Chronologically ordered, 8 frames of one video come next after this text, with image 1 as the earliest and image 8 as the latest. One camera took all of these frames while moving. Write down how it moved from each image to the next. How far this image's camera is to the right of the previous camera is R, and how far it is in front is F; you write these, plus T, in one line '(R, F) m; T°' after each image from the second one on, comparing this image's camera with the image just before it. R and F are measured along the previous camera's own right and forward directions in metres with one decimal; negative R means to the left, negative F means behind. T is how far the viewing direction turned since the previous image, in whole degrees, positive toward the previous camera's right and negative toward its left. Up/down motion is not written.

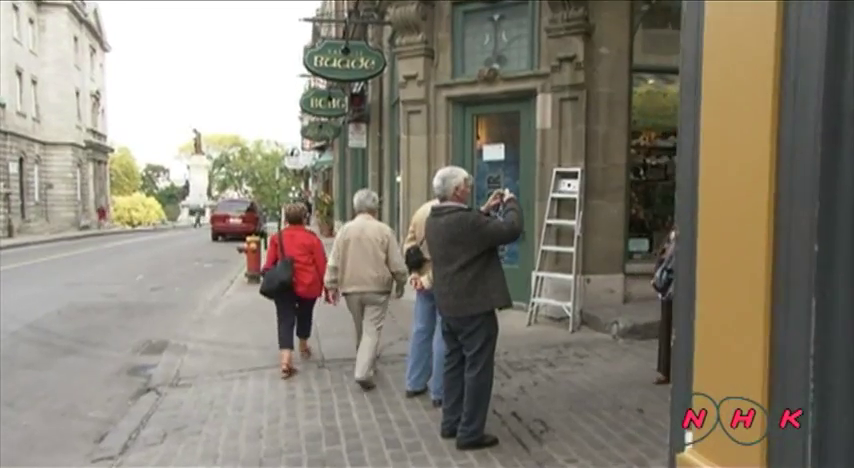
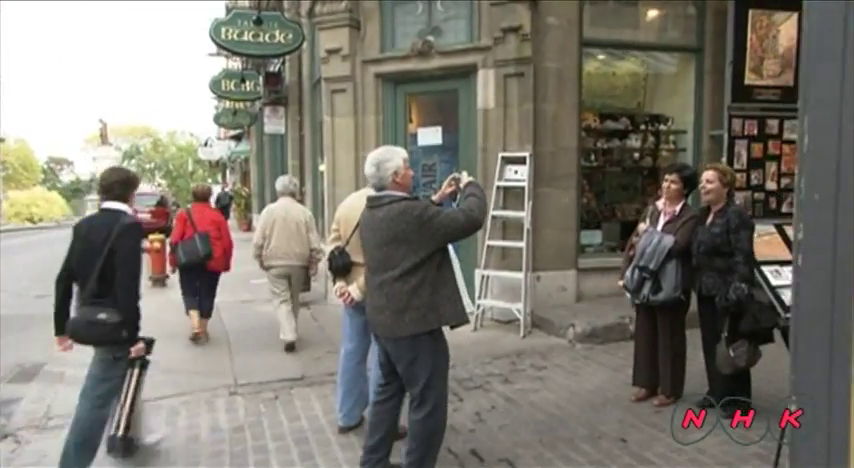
(-0.1, +1.1) m; +6°
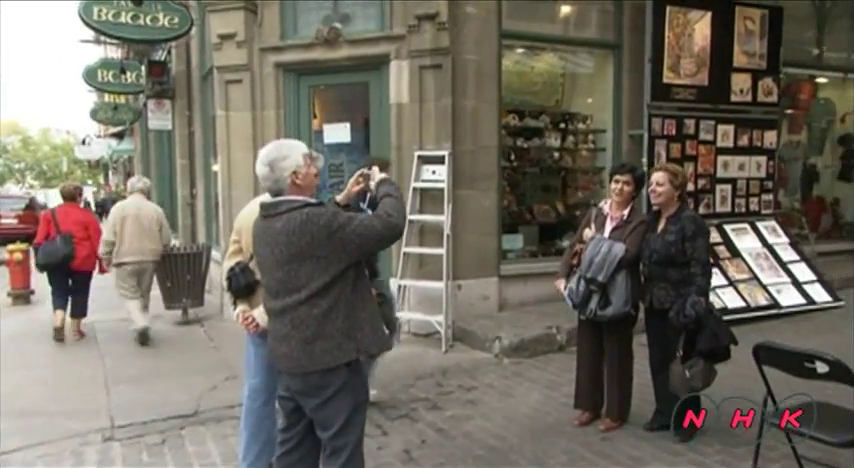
(-0.1, +0.7) m; +9°
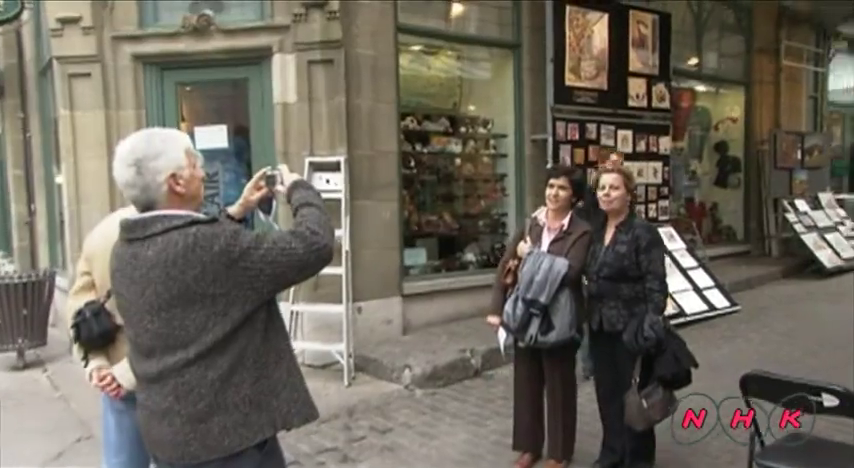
(-0.2, +0.8) m; +11°
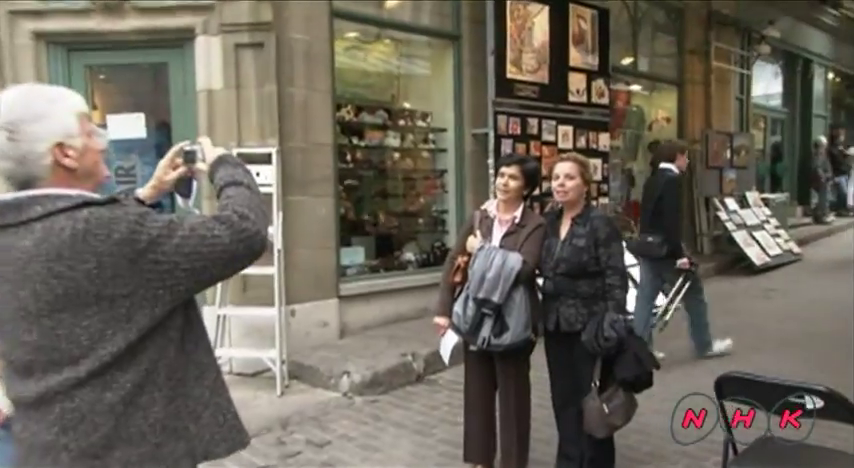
(-0.1, +0.4) m; +6°
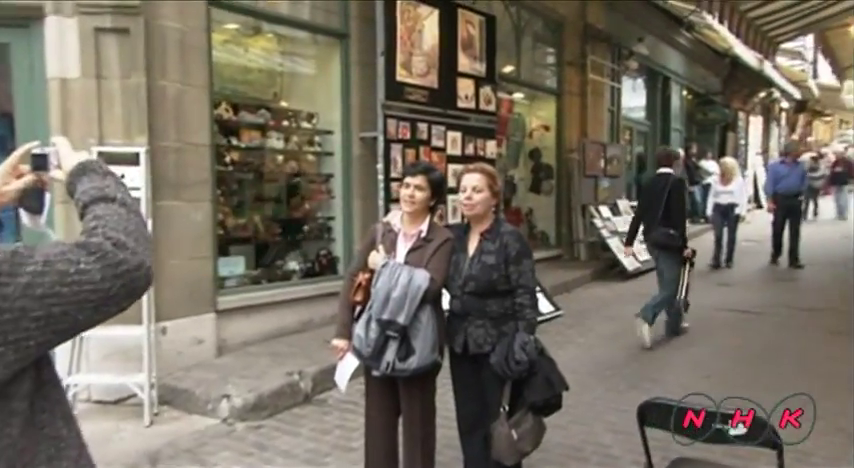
(-0.1, +0.3) m; +11°
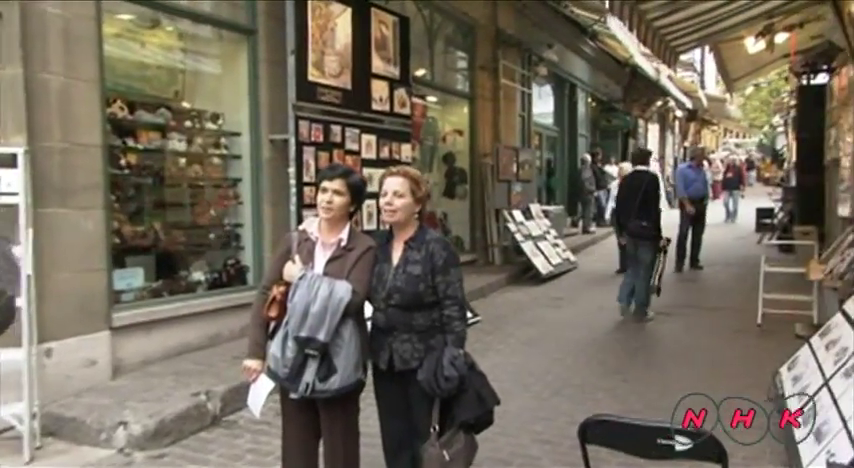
(-0.1, +0.2) m; +8°
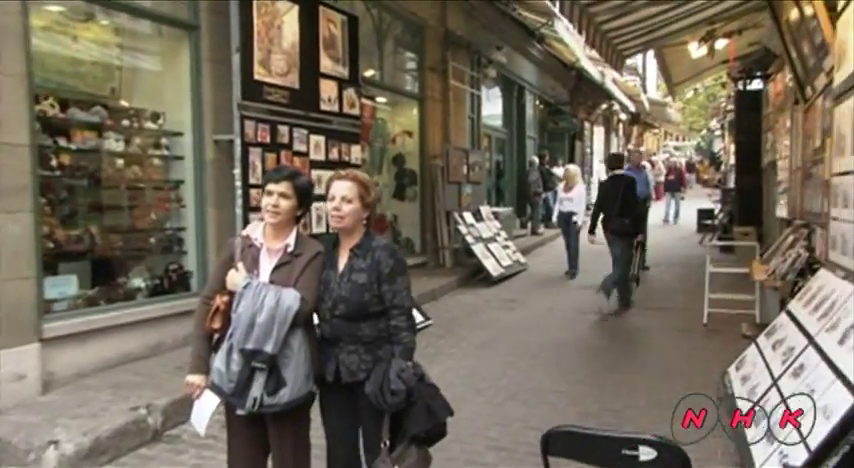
(0.0, +0.1) m; +4°
